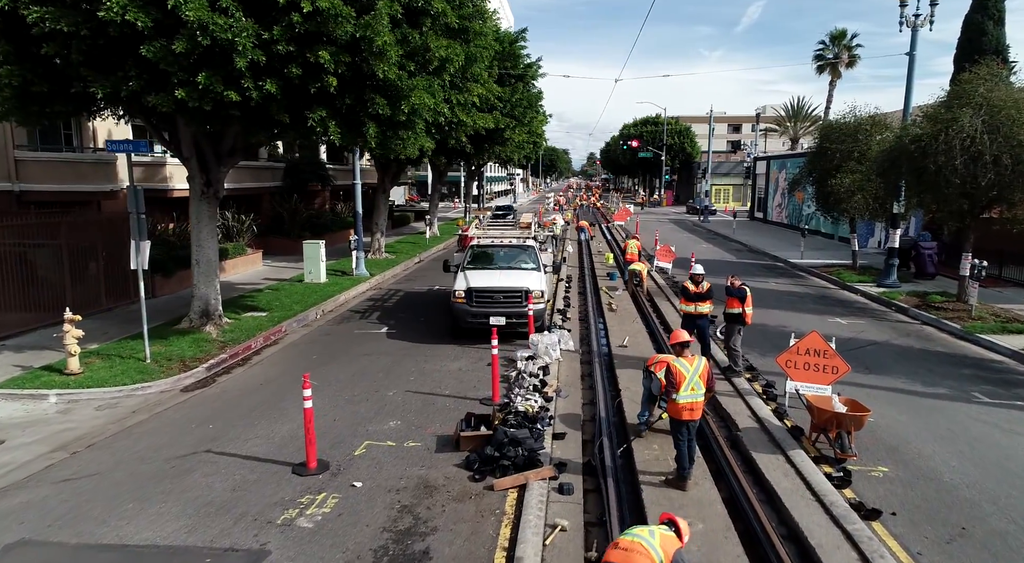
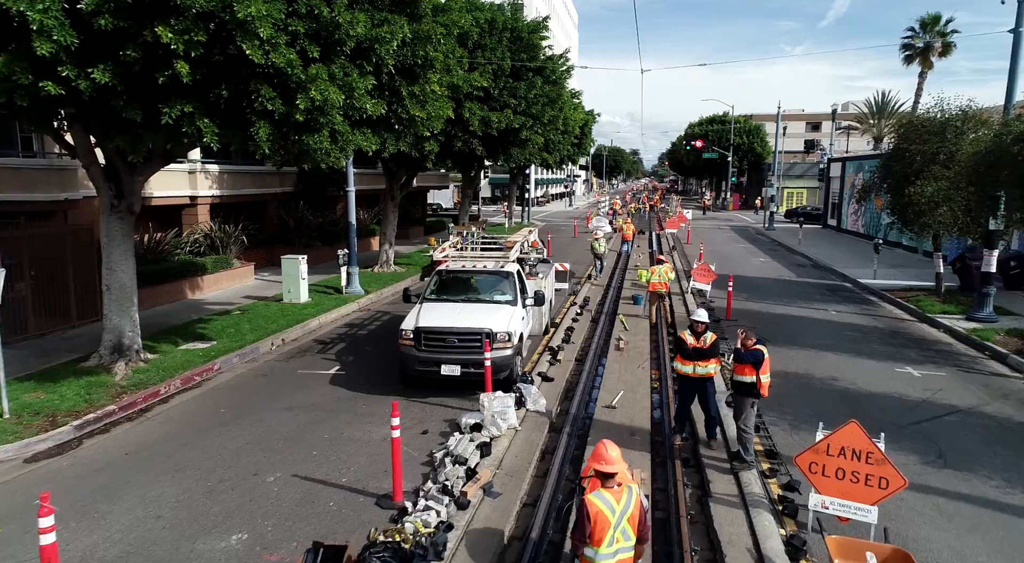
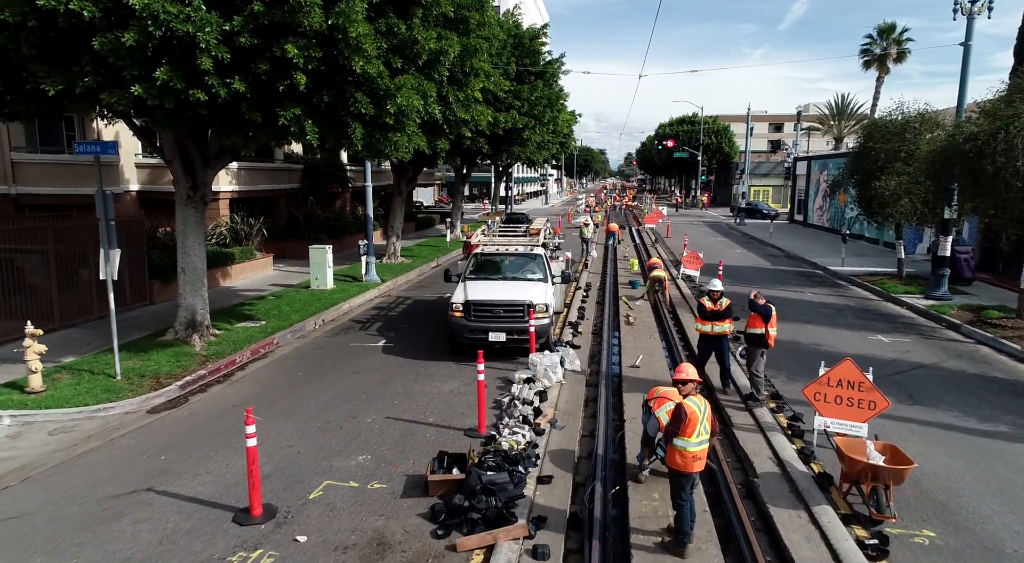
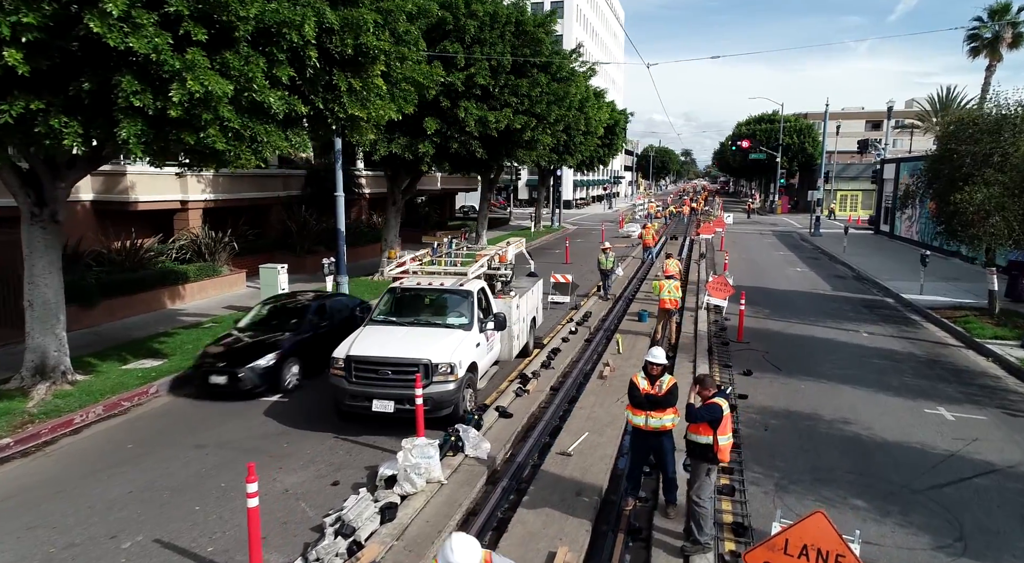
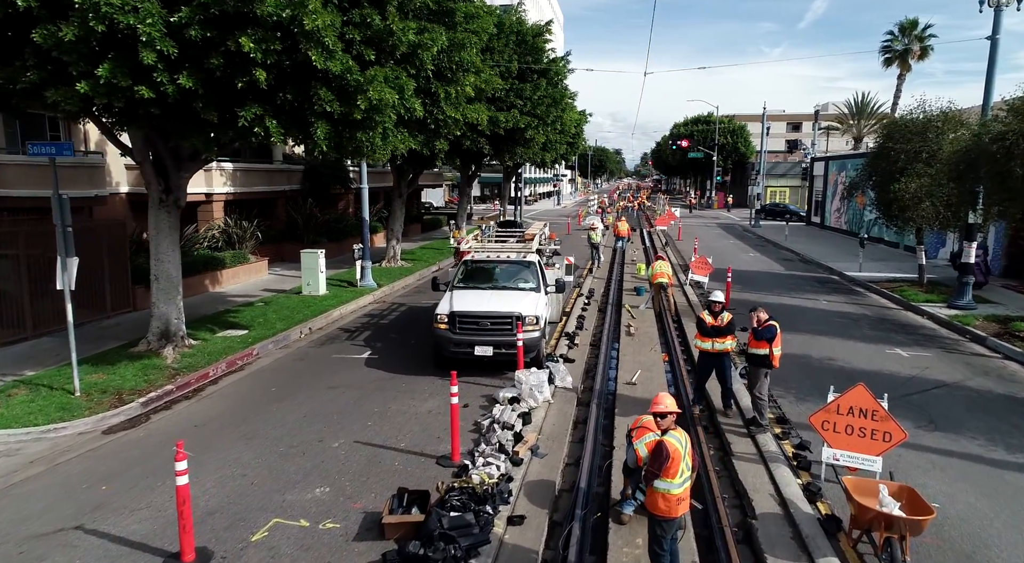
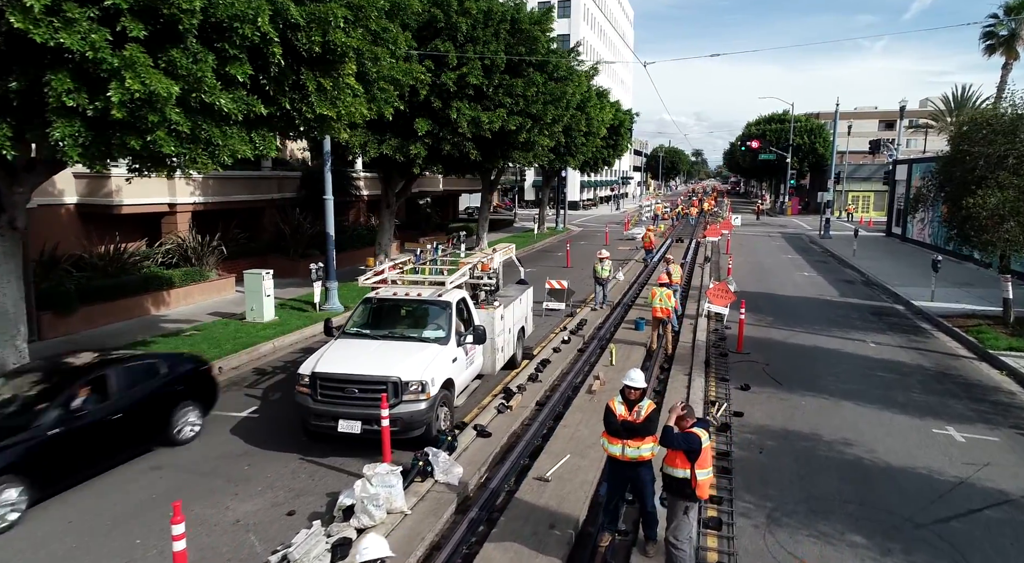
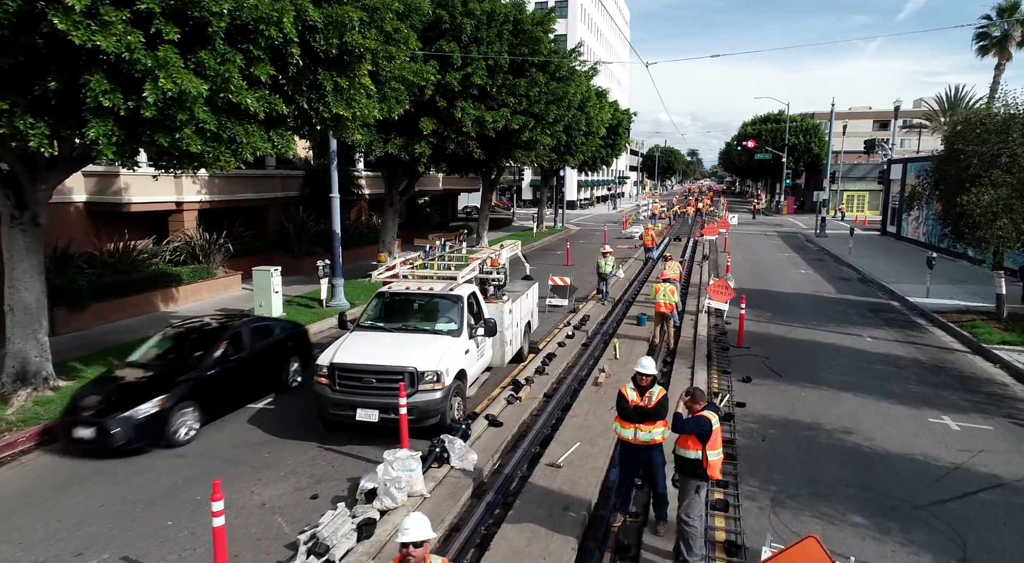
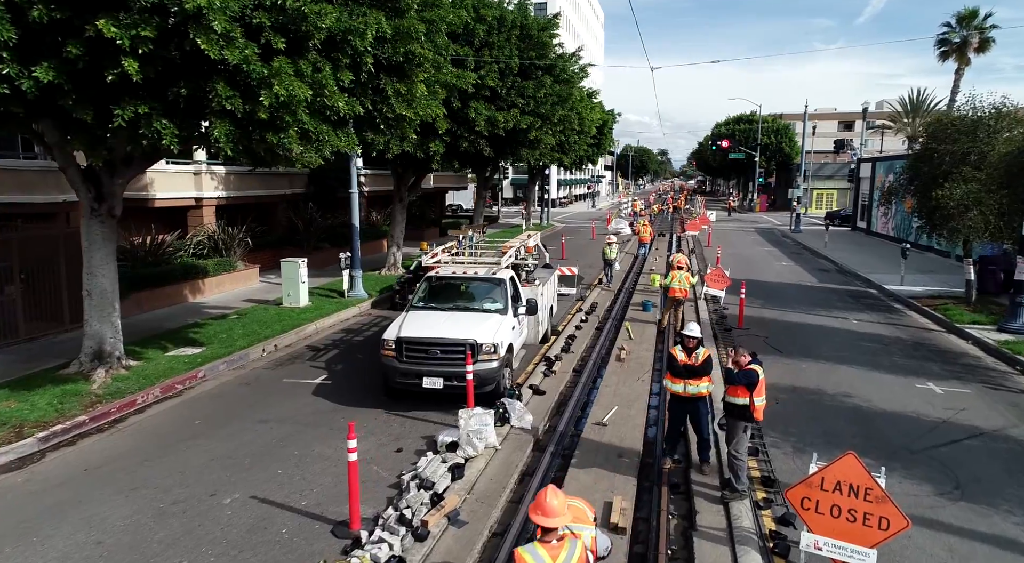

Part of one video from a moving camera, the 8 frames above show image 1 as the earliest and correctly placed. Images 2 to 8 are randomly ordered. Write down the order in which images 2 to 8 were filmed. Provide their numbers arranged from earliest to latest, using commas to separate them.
3, 5, 2, 8, 4, 7, 6
